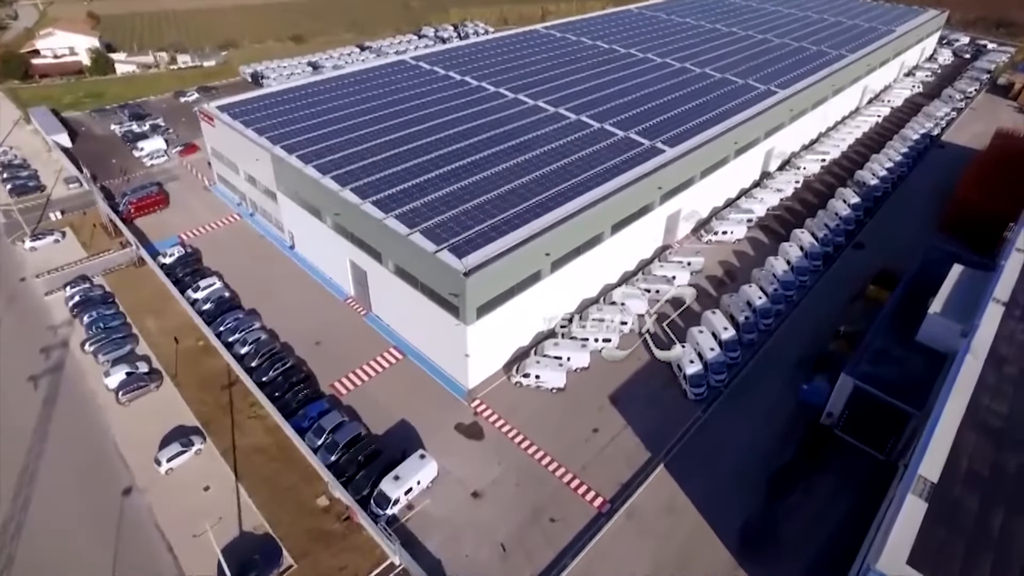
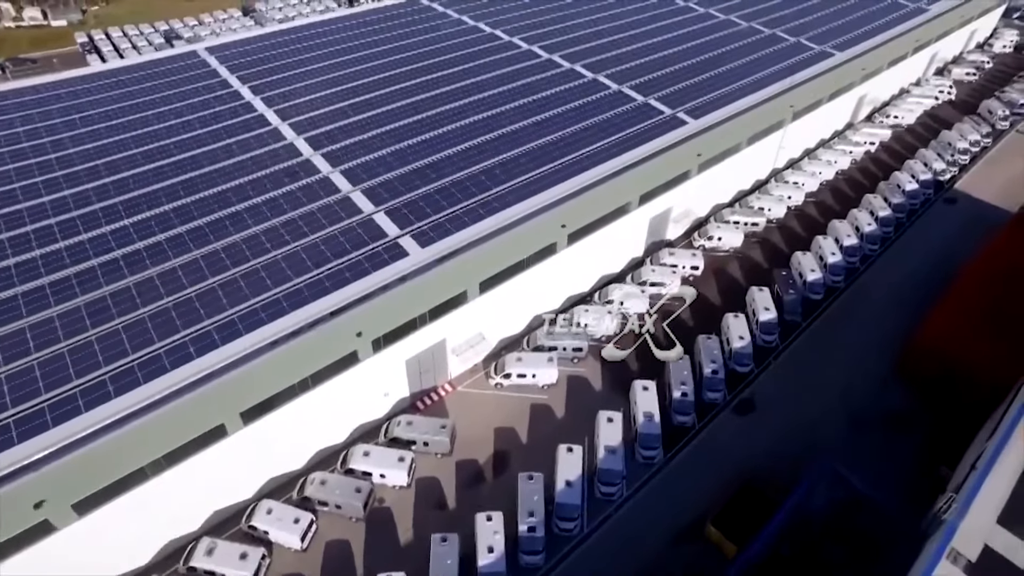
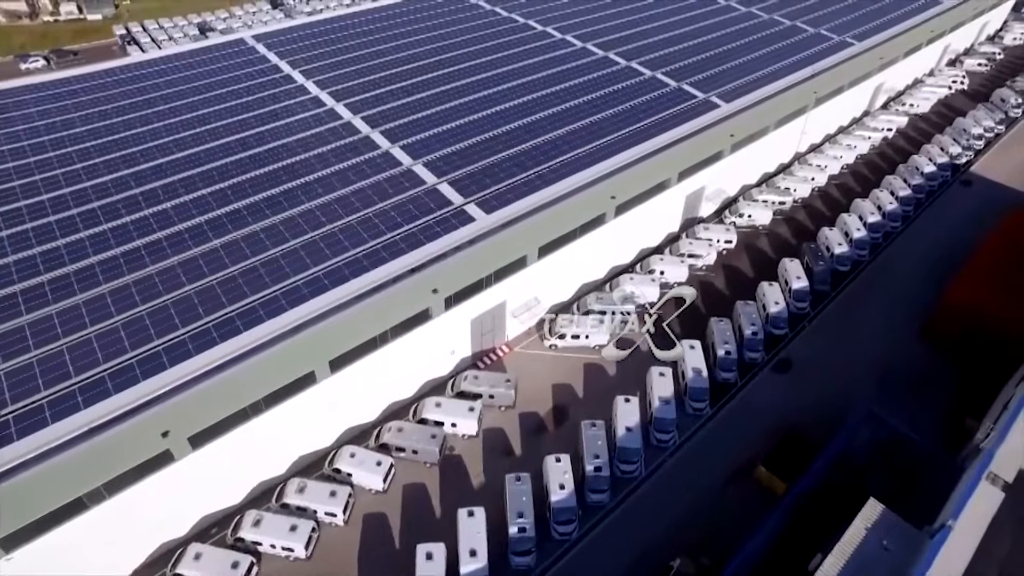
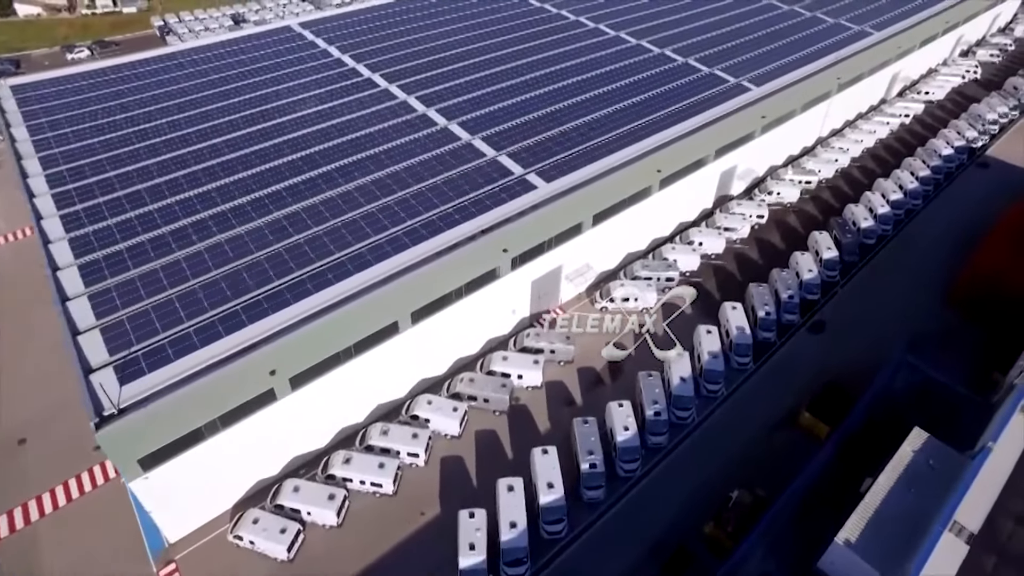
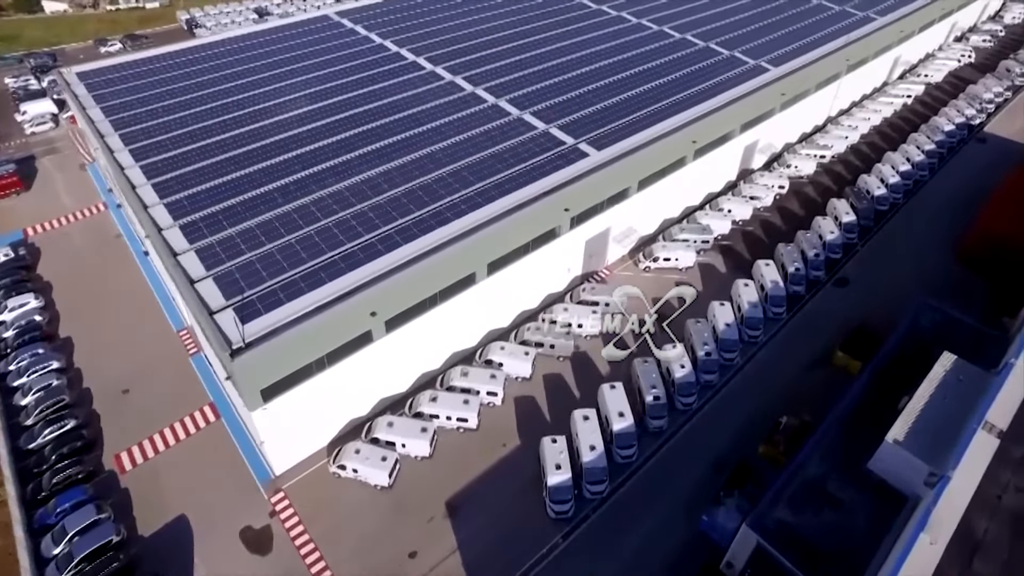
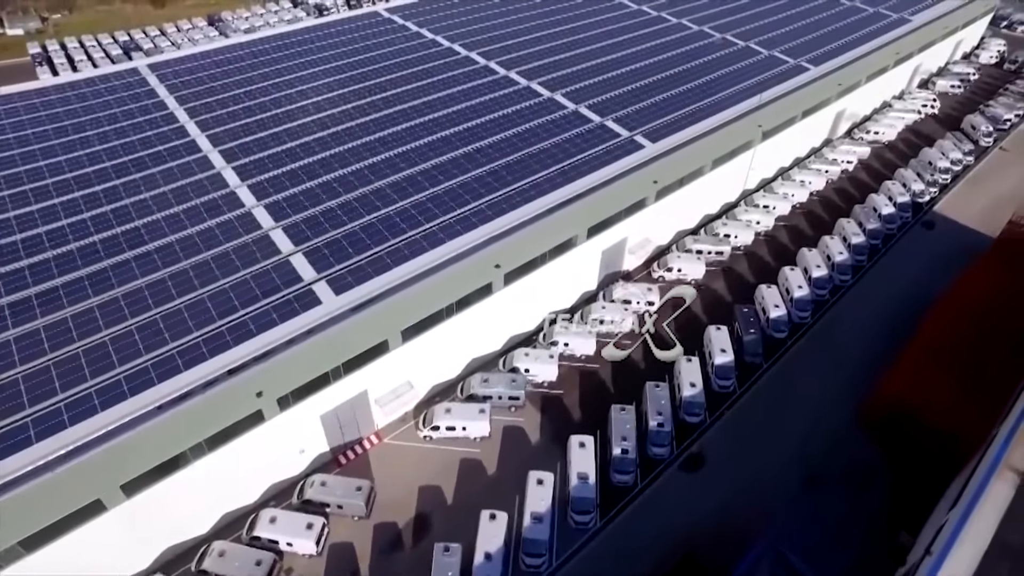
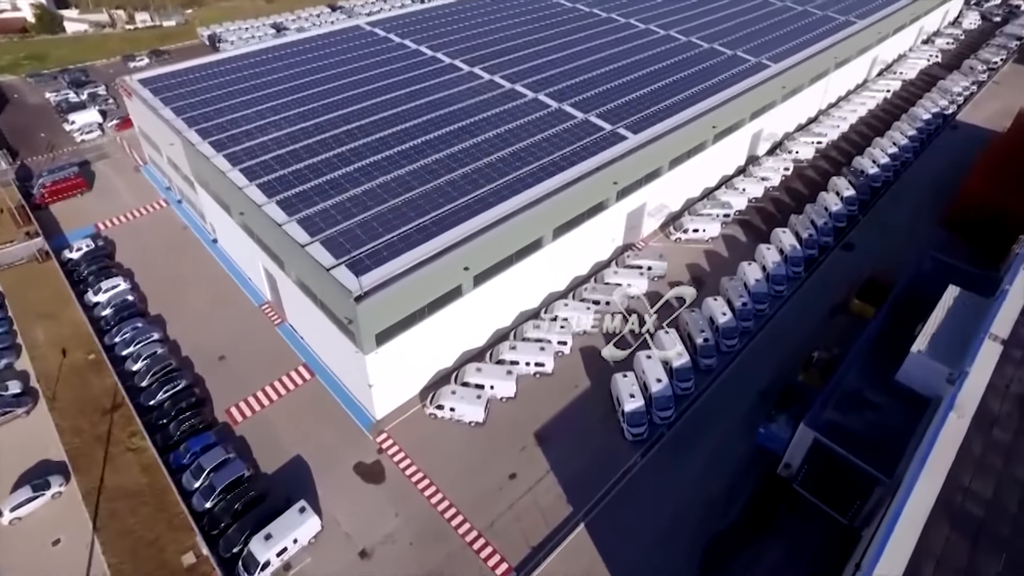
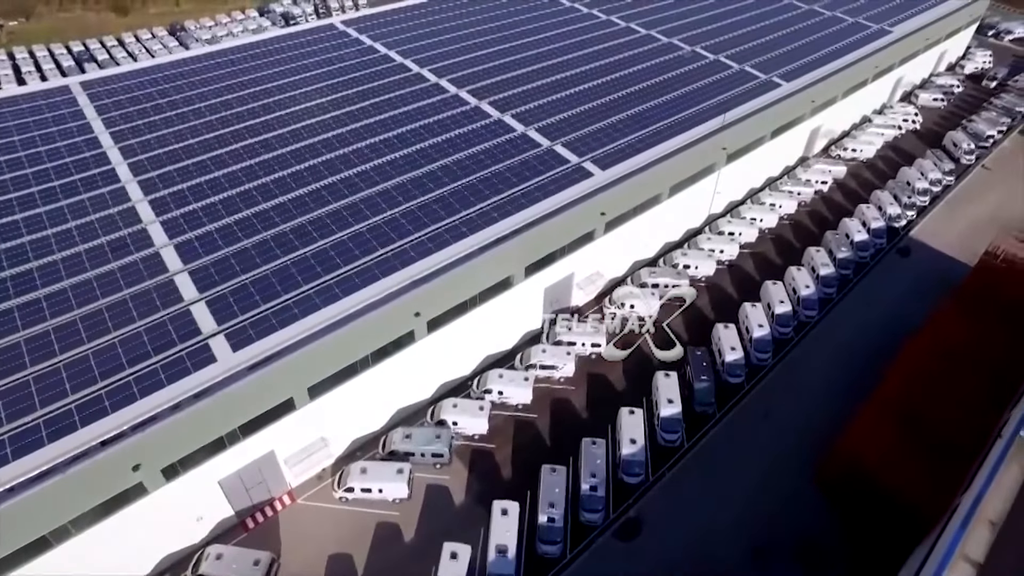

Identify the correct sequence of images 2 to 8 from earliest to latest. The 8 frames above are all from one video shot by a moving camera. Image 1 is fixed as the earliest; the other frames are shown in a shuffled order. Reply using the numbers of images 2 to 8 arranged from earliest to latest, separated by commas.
7, 5, 4, 3, 2, 6, 8
